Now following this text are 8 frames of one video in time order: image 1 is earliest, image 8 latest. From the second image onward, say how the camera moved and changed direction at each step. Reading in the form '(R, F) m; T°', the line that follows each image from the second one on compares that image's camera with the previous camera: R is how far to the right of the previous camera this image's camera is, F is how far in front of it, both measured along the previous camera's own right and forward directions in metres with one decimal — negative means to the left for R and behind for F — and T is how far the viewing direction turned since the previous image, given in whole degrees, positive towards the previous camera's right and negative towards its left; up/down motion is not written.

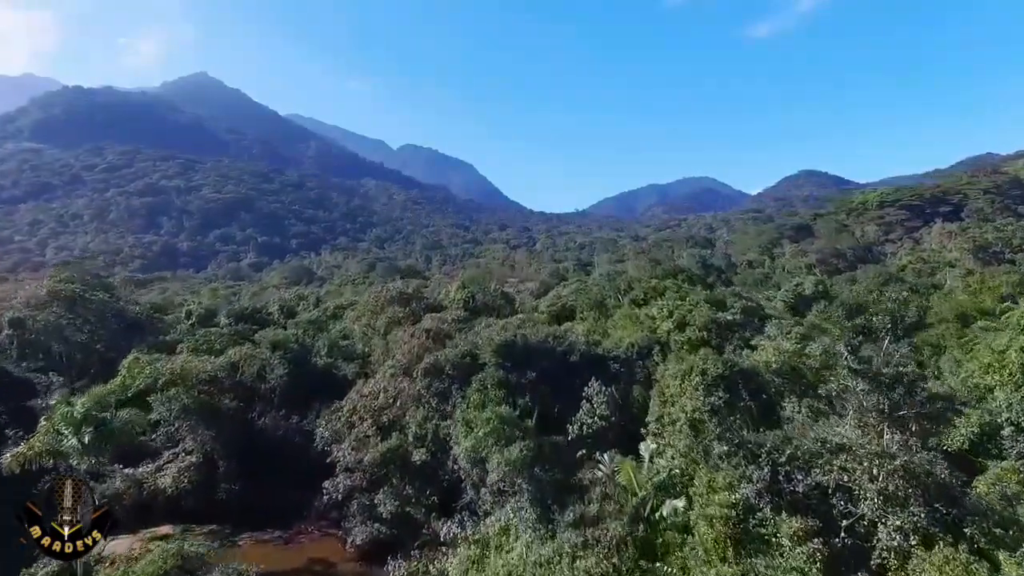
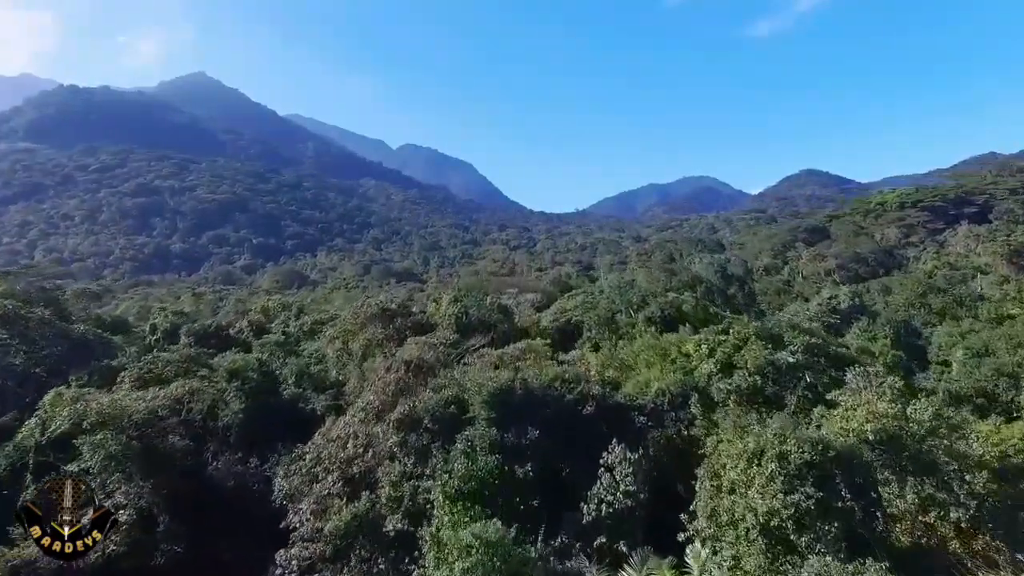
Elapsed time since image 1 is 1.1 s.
(+0.1, +3.1) m; 0°
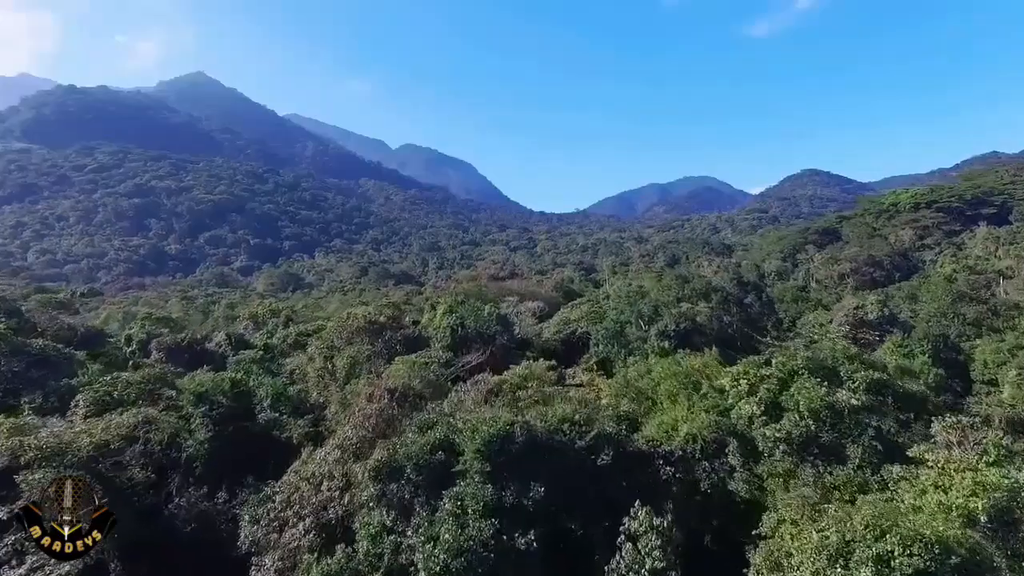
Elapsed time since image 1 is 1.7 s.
(0.0, +1.9) m; 0°
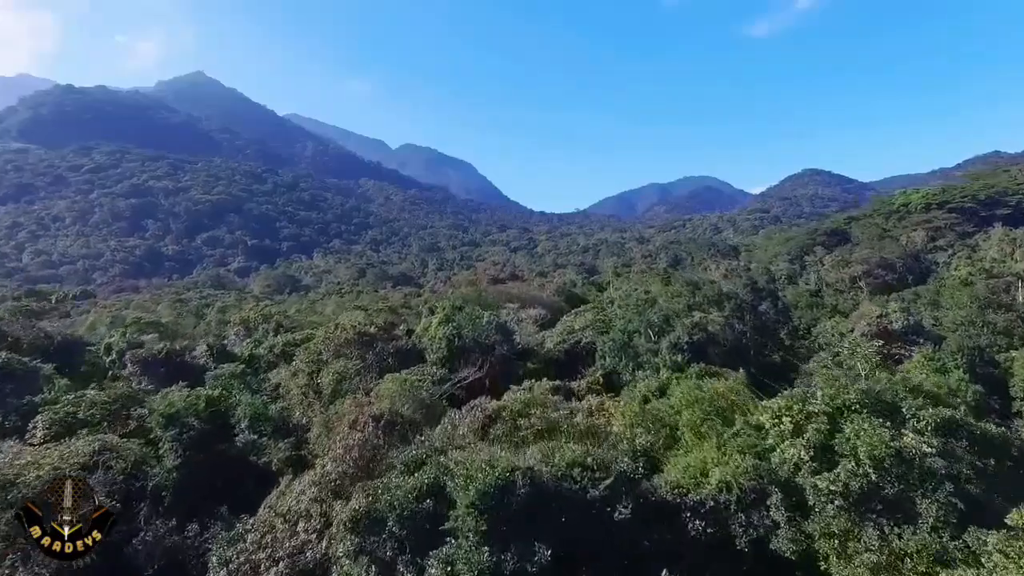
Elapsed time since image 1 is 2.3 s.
(0.0, +1.4) m; 0°
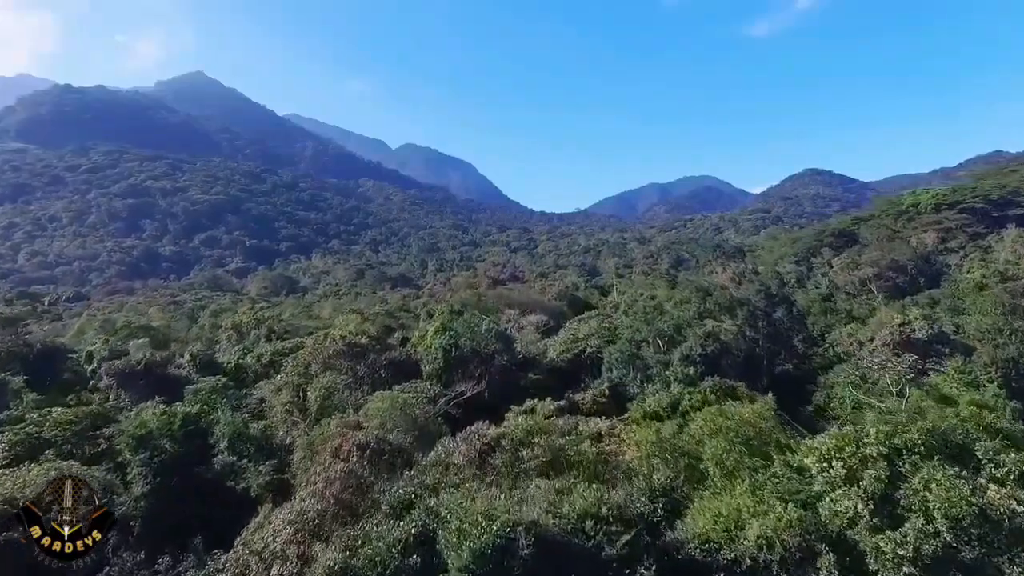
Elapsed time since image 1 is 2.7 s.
(0.0, +1.2) m; 0°
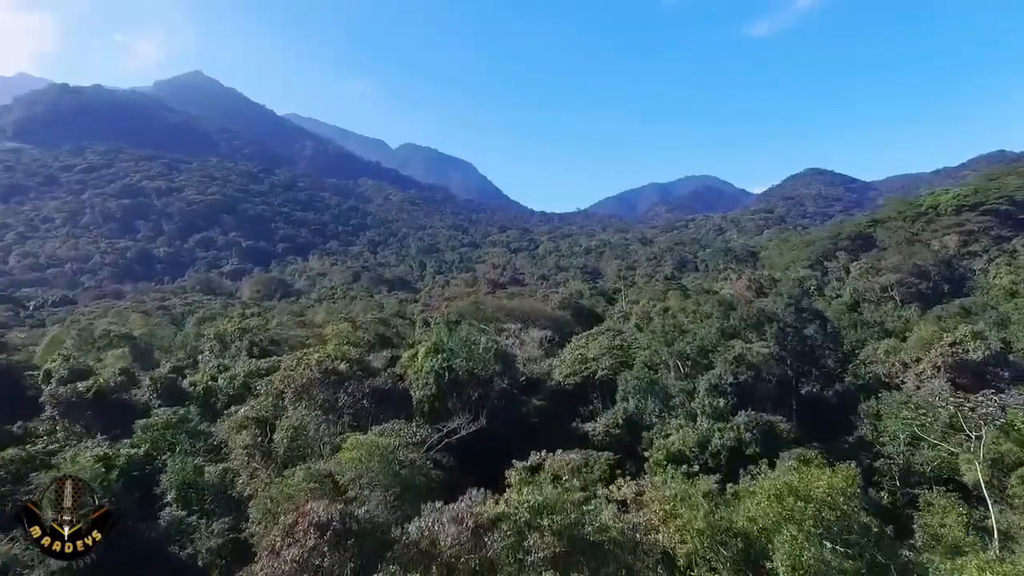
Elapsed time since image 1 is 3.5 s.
(0.0, +2.3) m; 0°
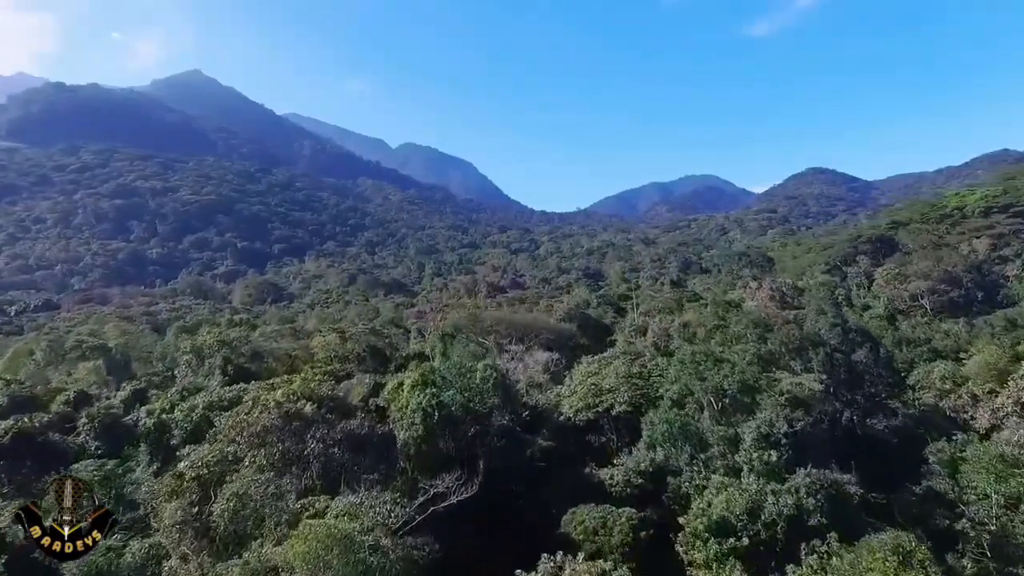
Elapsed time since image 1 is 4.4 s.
(-0.1, +2.8) m; 0°
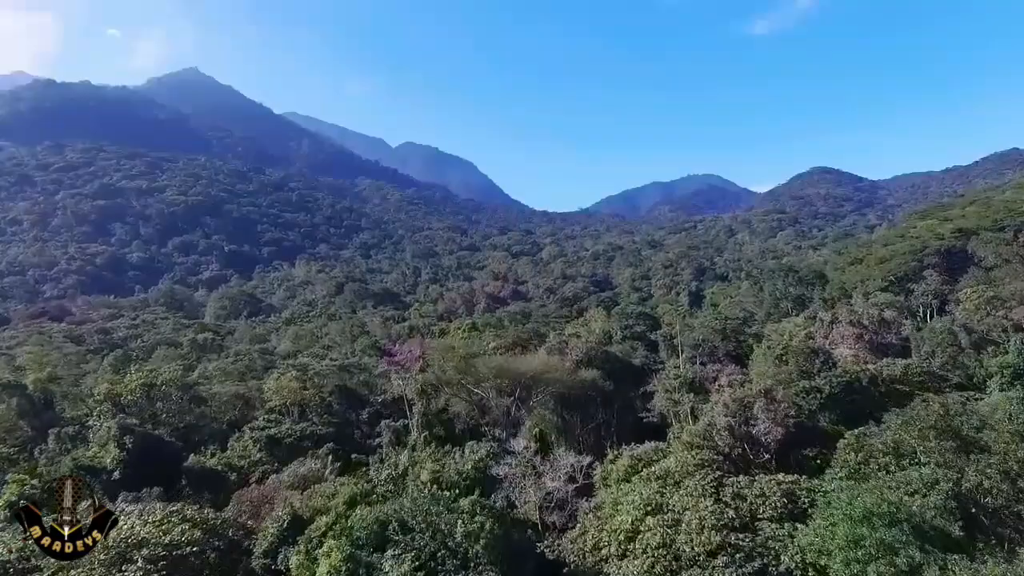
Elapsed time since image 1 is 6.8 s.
(-0.1, +7.3) m; 0°
